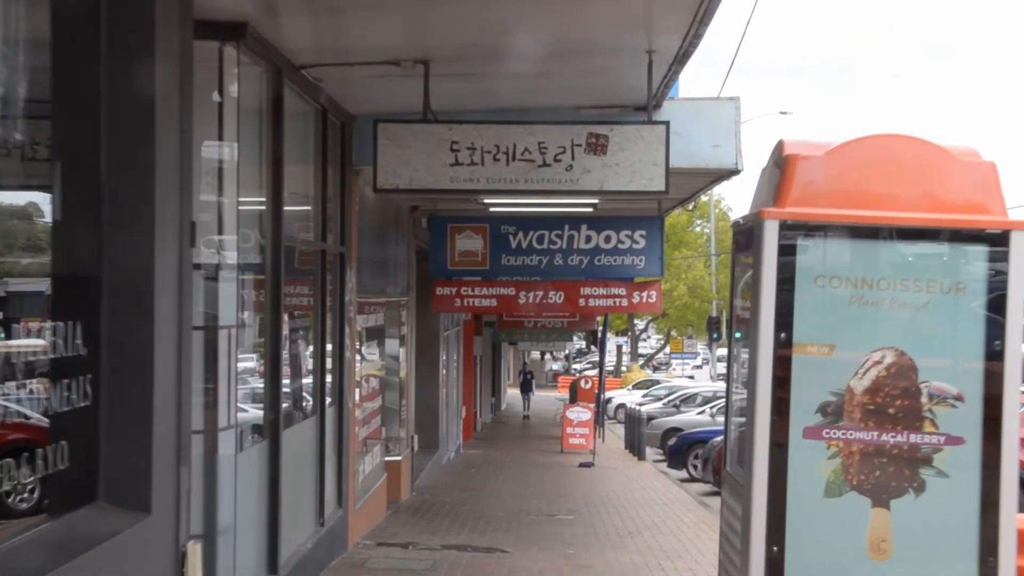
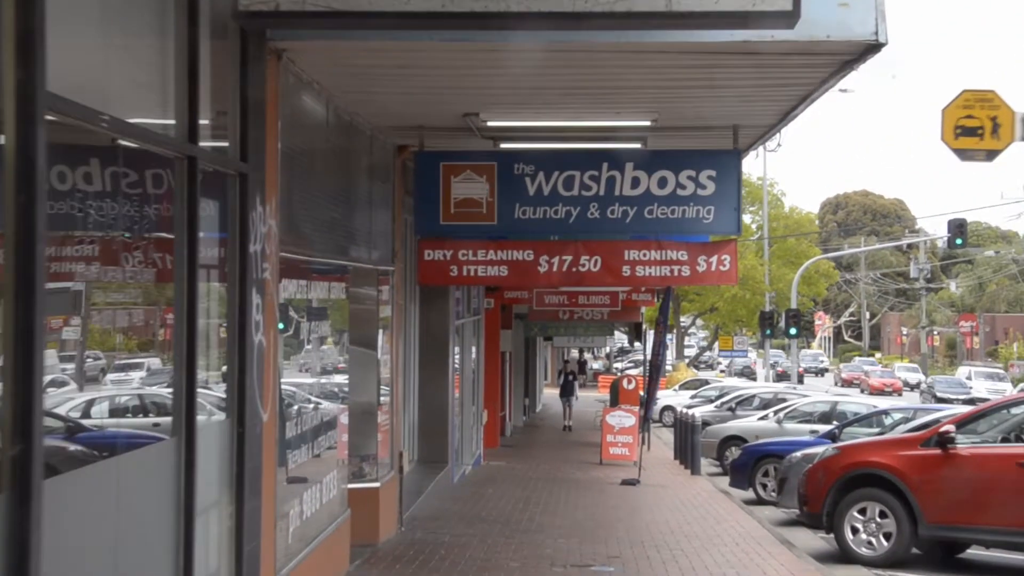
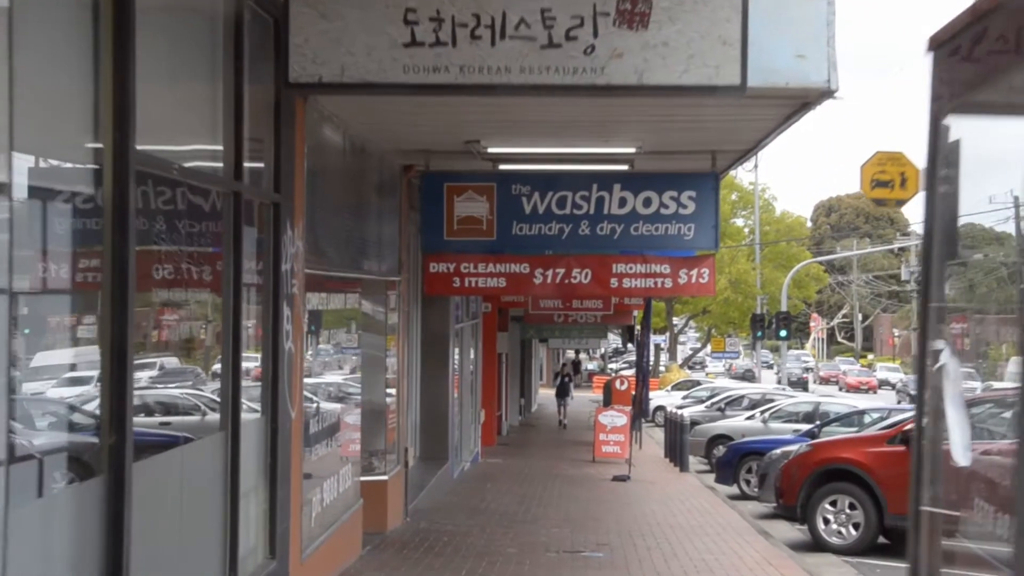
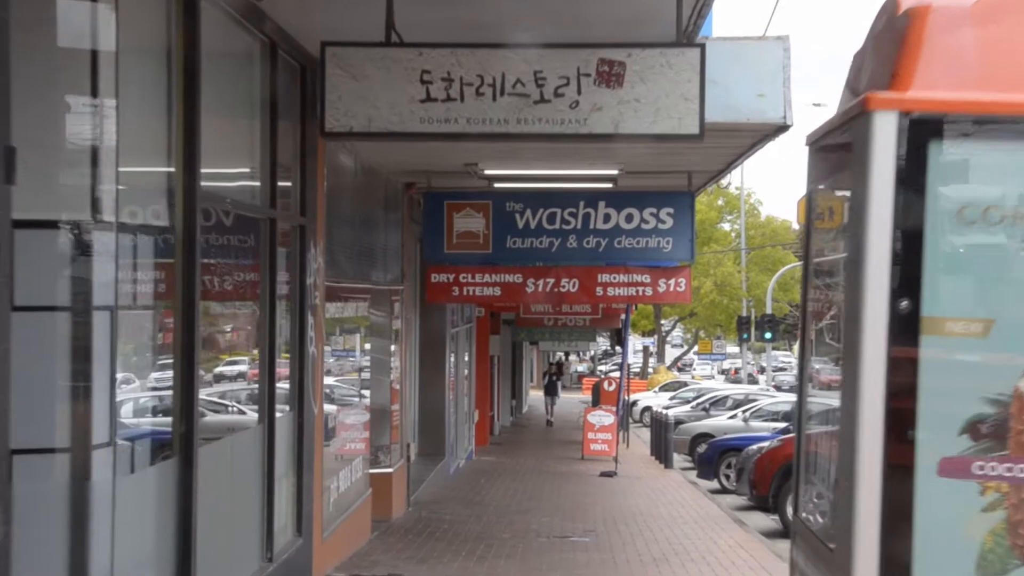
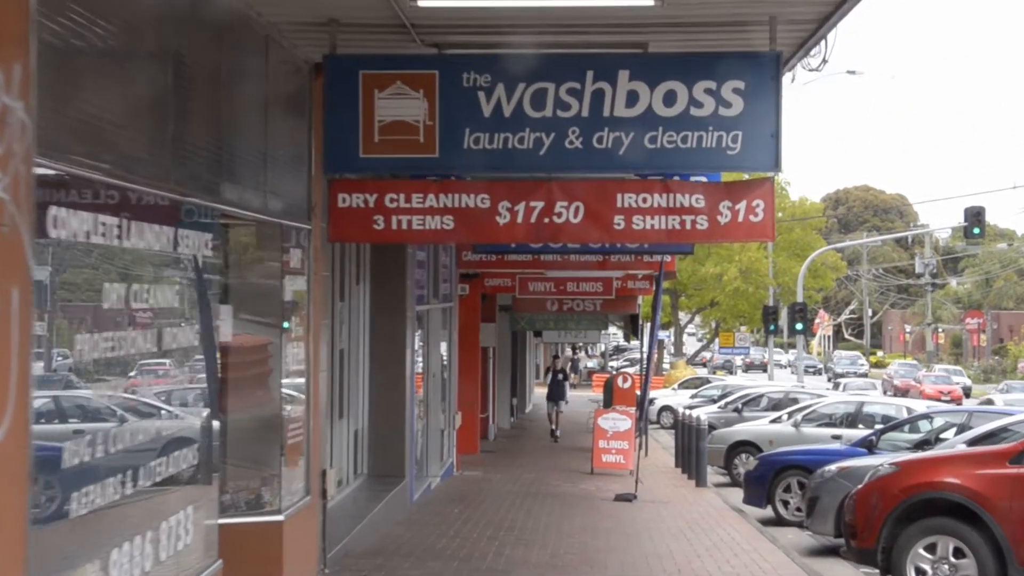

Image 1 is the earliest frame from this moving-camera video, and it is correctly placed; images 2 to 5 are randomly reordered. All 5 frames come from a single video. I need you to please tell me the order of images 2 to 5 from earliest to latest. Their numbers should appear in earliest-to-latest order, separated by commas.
4, 3, 2, 5
